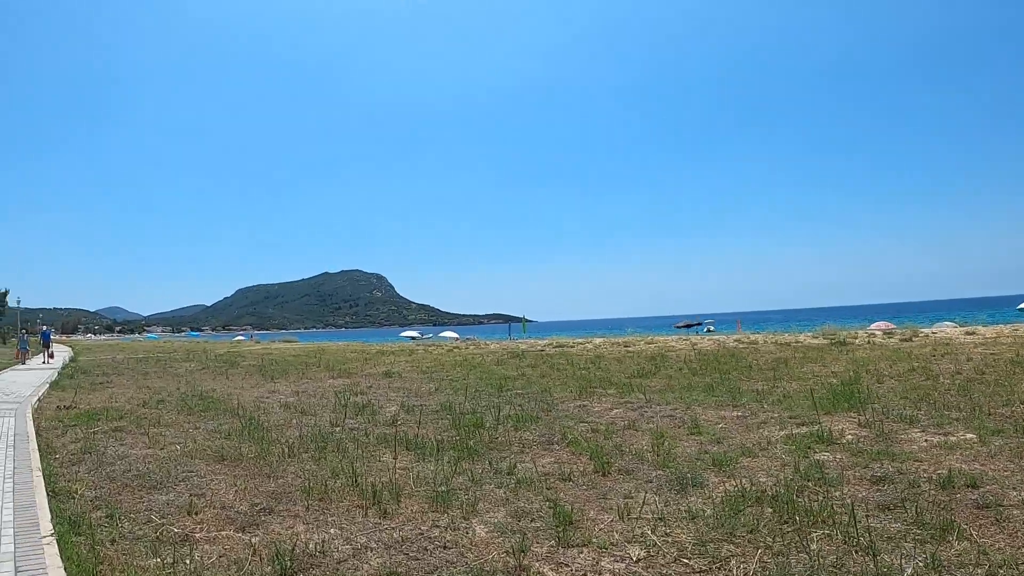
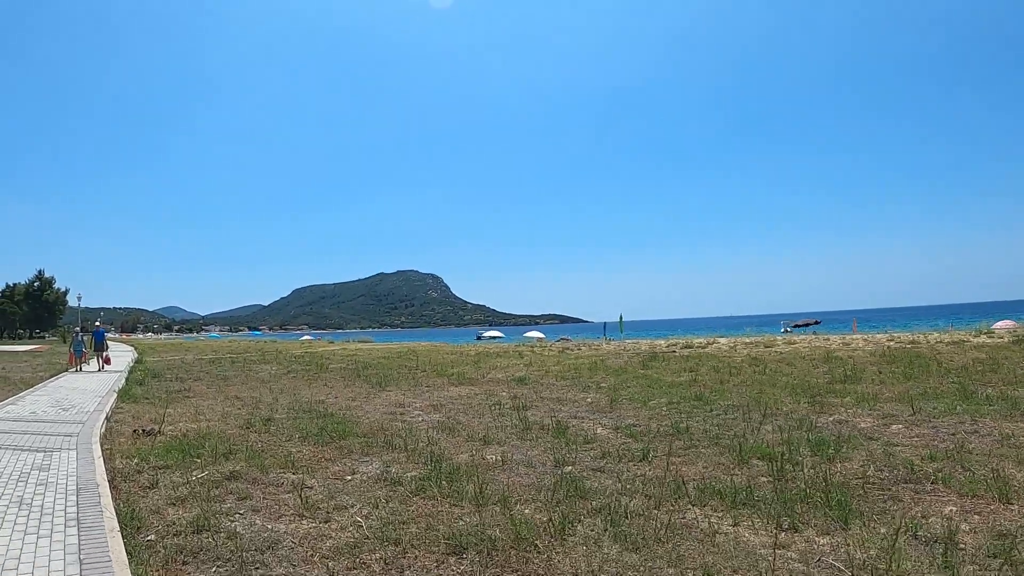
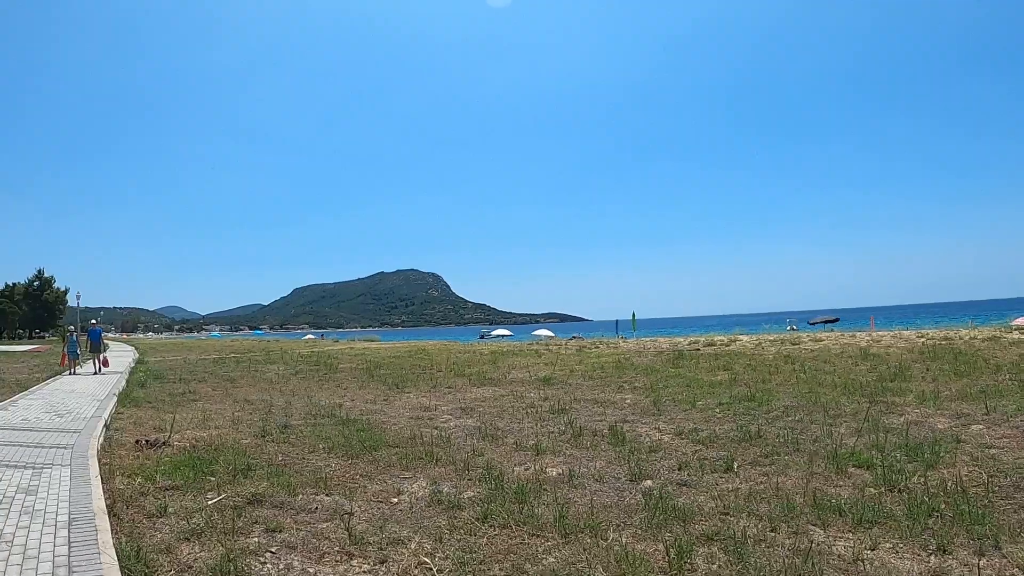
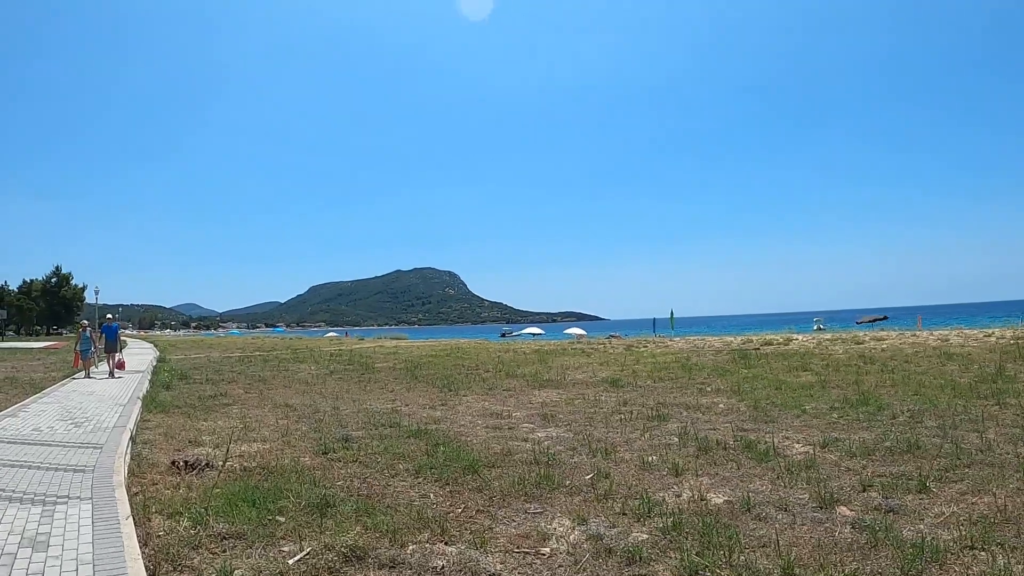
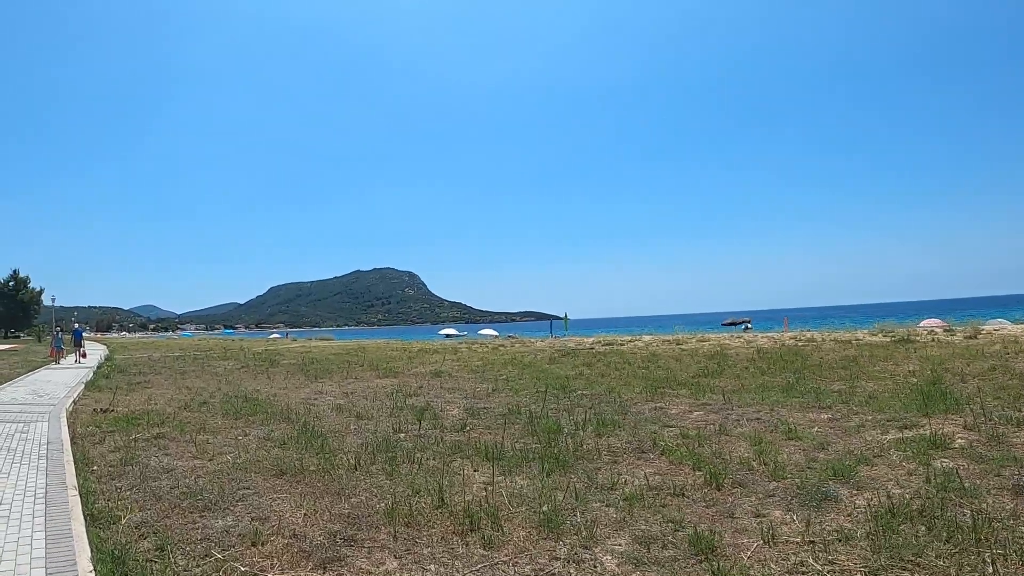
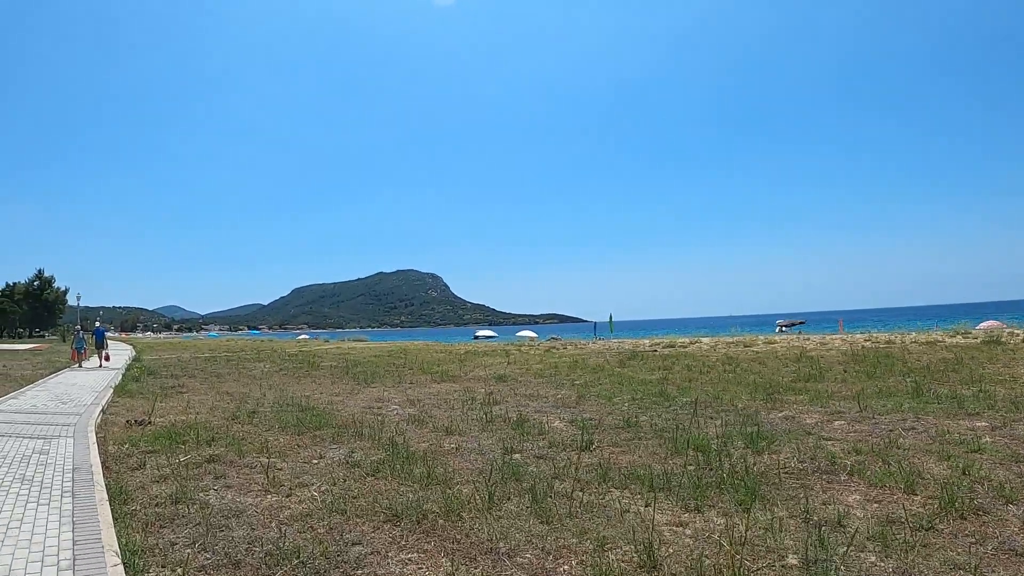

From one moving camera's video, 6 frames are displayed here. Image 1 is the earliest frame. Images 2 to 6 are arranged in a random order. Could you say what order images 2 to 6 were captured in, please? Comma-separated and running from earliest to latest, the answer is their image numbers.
5, 6, 2, 3, 4
